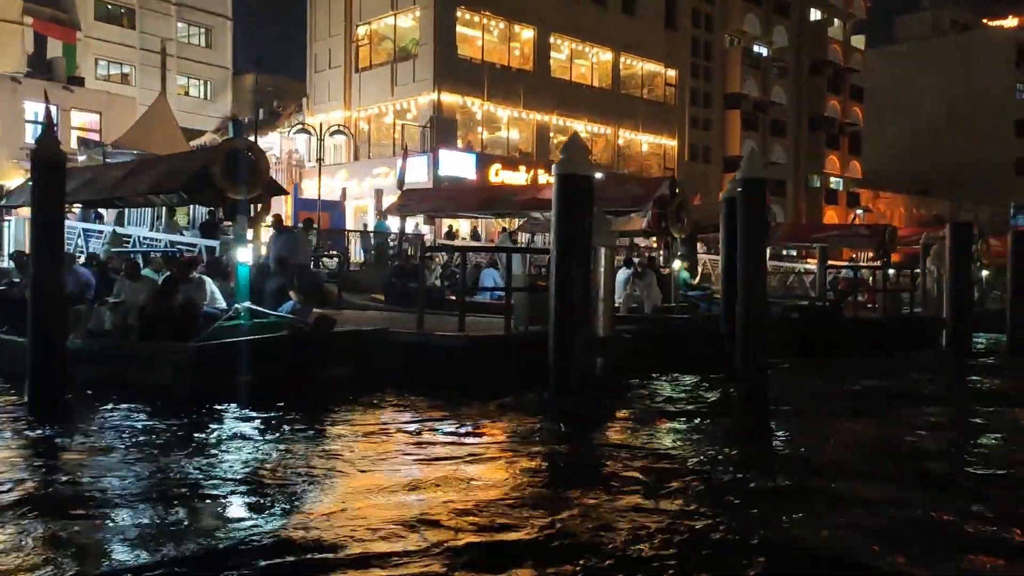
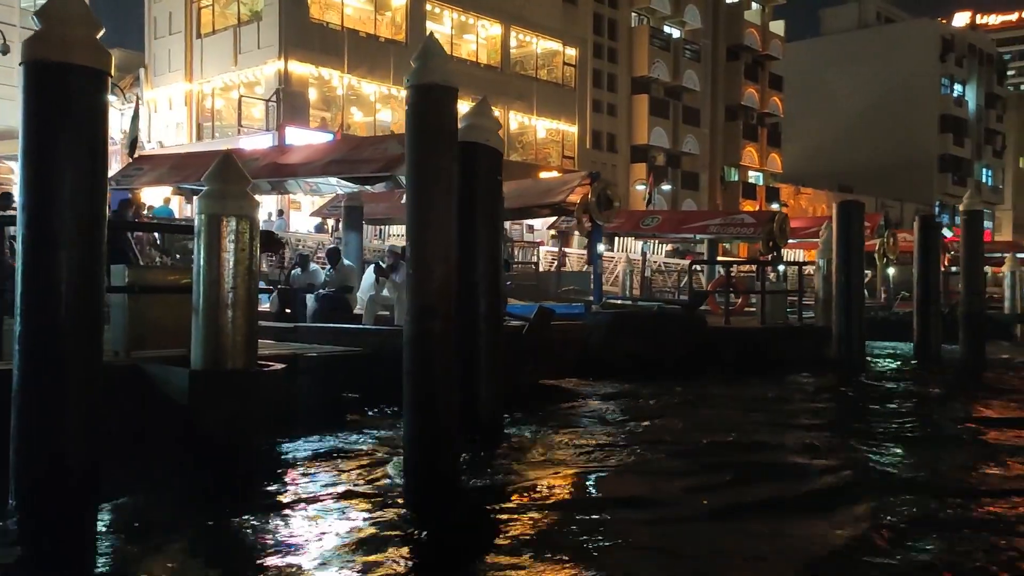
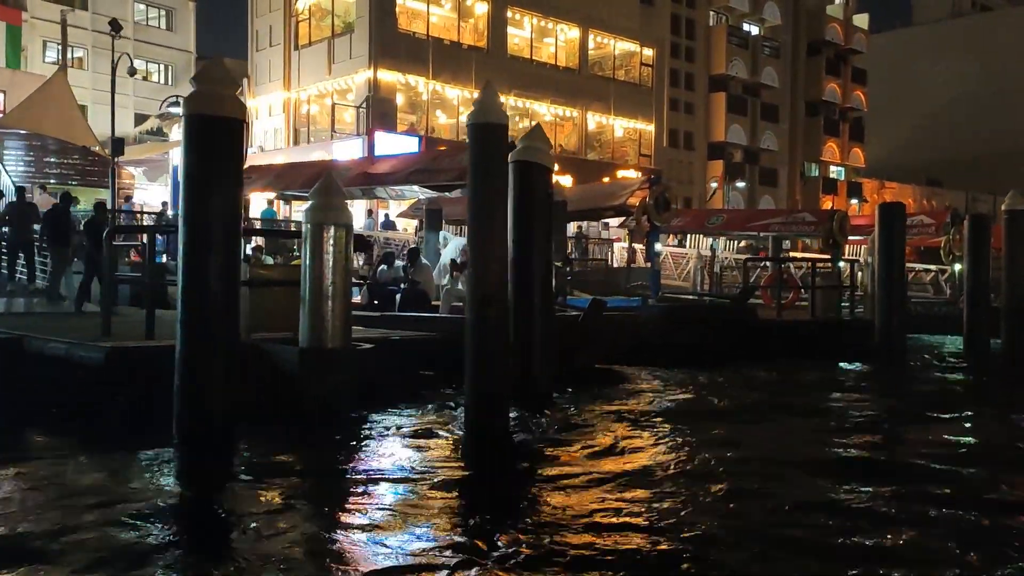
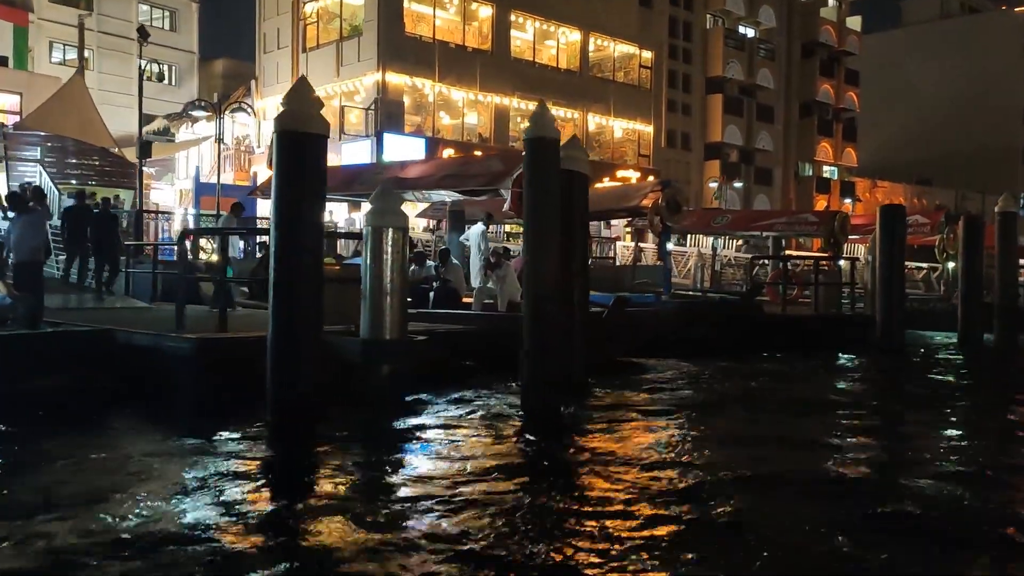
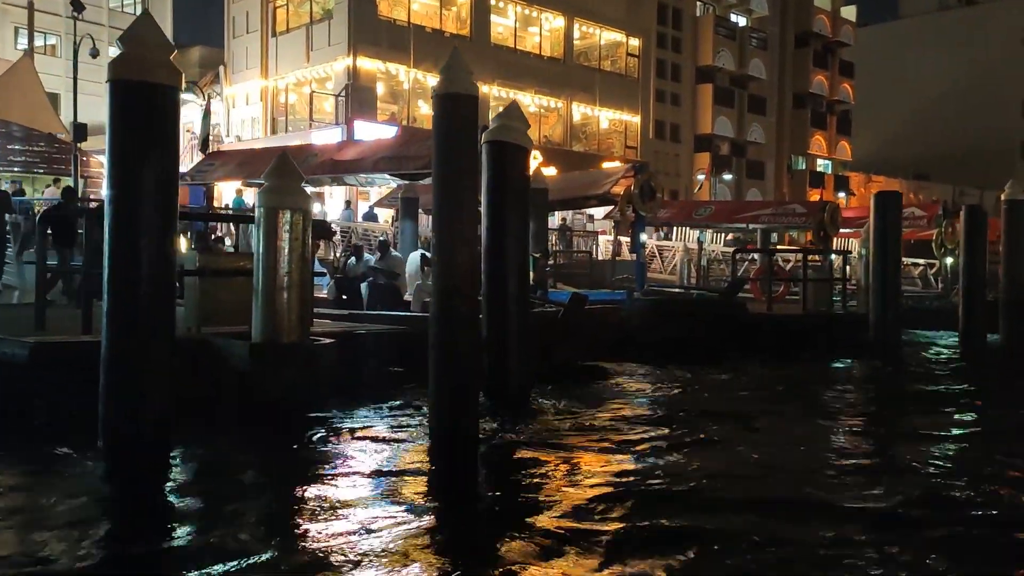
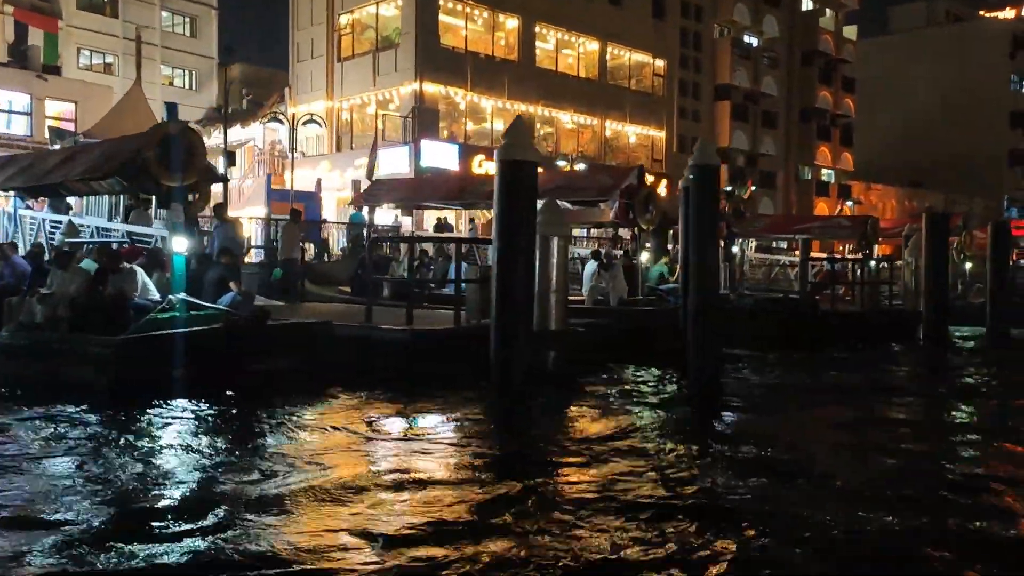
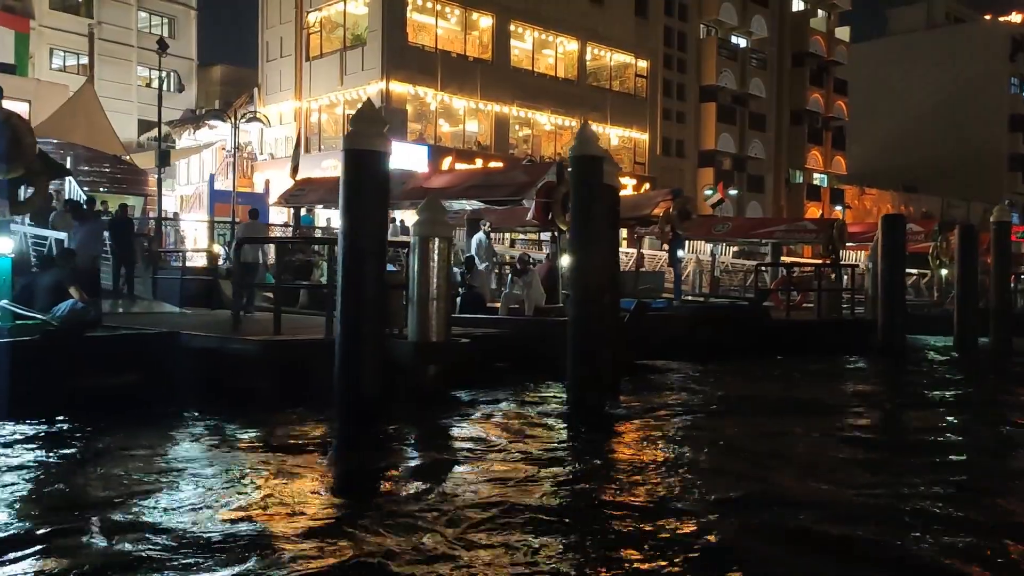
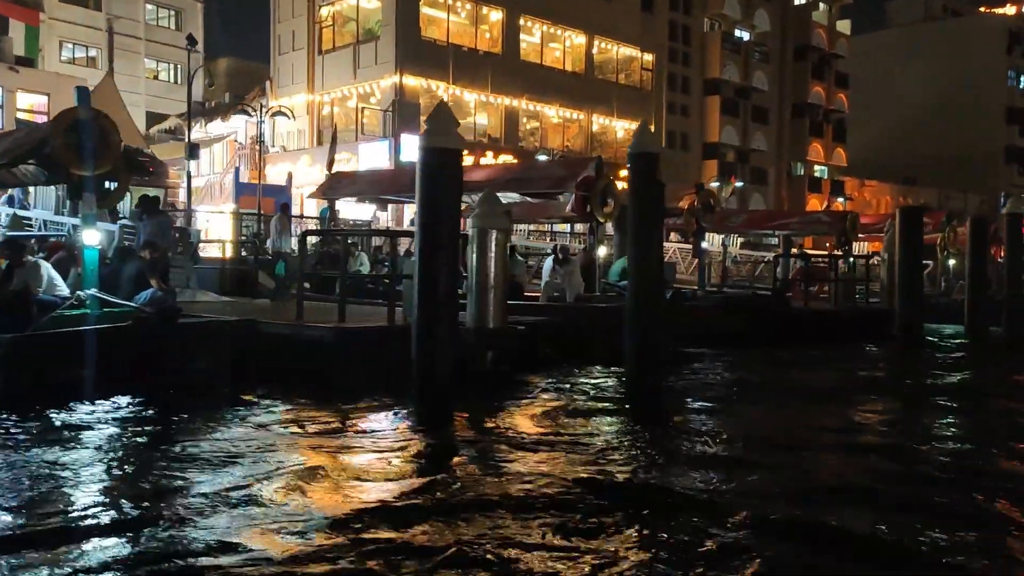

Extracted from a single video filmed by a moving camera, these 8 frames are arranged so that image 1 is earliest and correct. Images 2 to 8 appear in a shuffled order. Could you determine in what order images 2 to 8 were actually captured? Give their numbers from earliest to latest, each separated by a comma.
6, 8, 7, 4, 3, 5, 2
